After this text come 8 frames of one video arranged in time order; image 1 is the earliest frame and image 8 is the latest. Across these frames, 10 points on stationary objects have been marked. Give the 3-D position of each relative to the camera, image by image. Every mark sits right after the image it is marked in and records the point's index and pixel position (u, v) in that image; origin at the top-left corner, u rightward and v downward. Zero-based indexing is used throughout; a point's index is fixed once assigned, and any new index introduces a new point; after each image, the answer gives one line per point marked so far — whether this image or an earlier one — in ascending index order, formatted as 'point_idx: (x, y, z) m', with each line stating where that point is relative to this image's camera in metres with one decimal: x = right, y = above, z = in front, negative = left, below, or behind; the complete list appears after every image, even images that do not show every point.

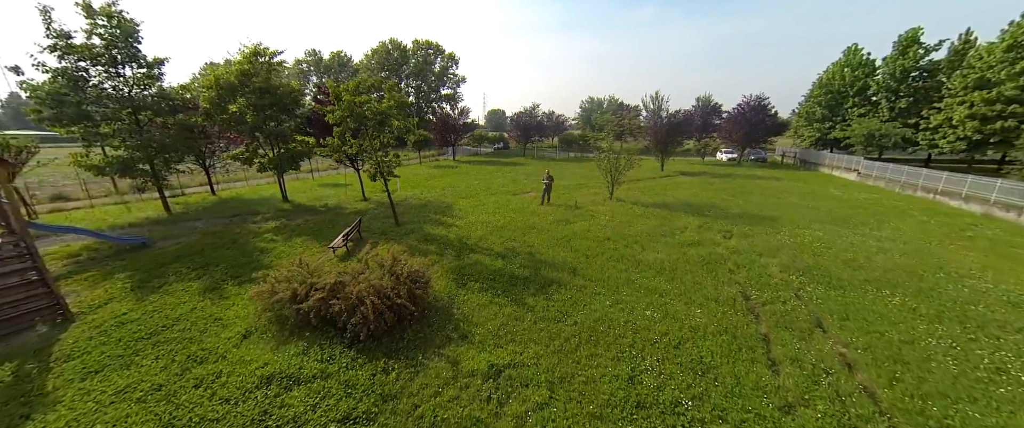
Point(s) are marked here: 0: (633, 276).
0: (+2.7, -1.4, +7.4) m
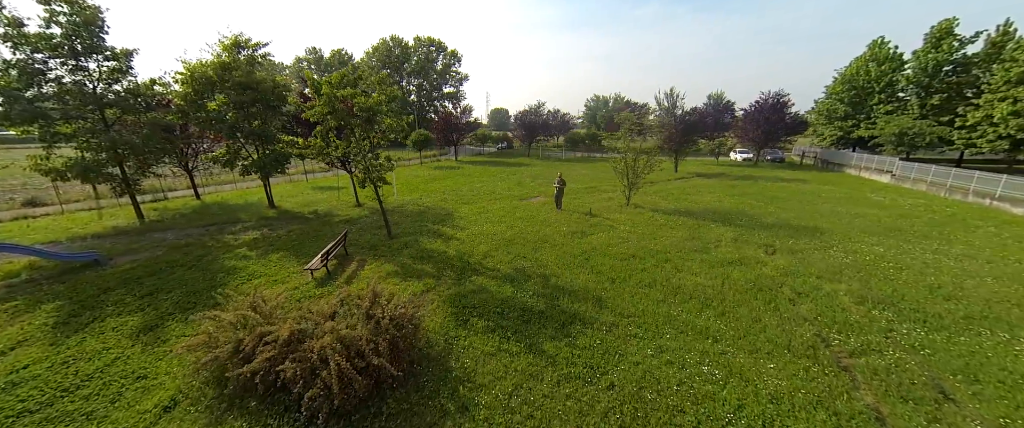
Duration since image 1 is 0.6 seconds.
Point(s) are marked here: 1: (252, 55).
0: (+2.9, -1.7, +6.0) m
1: (-10.4, +6.3, +13.2) m
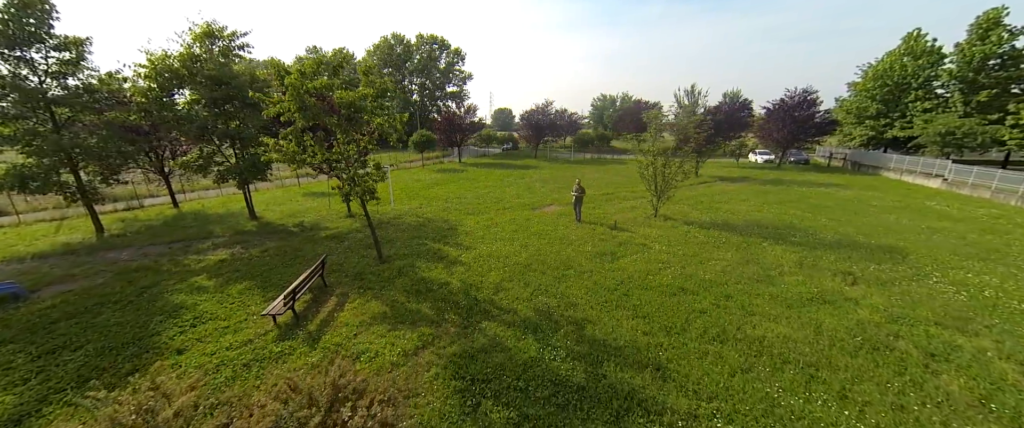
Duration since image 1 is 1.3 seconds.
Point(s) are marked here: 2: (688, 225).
0: (+3.3, -2.2, +4.2) m
1: (-10.0, +5.9, +11.6) m
2: (+6.1, -0.4, +11.5) m
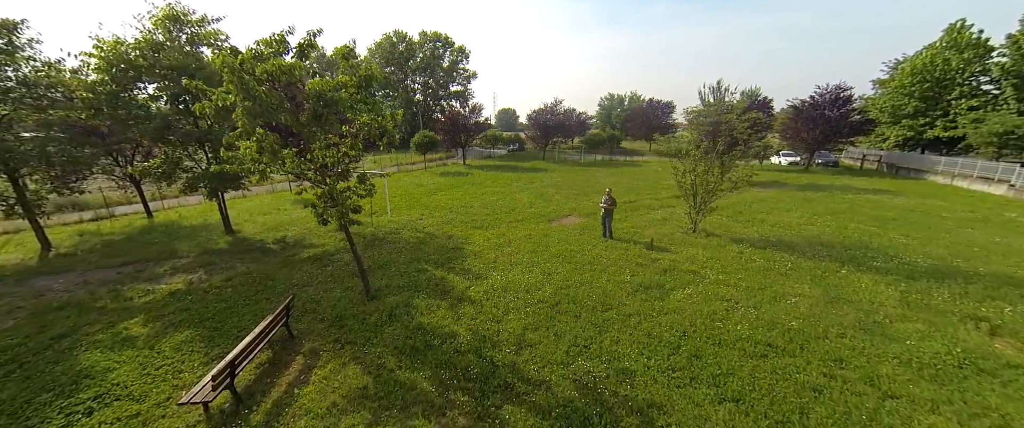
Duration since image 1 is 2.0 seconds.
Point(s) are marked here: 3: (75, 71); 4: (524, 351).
0: (+3.7, -2.7, +2.4) m
1: (-9.5, +5.4, +9.9) m
2: (+6.6, -0.9, +9.6) m
3: (-12.1, +3.9, +9.2) m
4: (+0.2, -2.0, +5.0) m
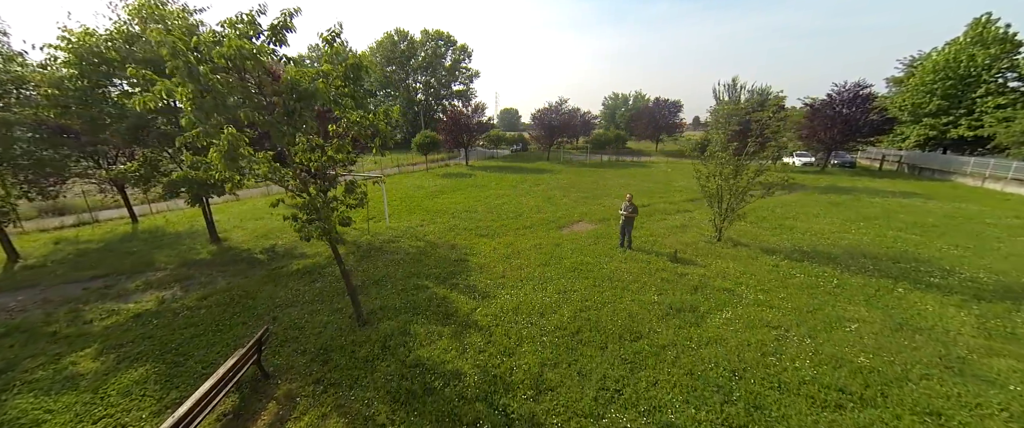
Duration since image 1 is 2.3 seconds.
0: (+3.9, -2.9, +1.5) m
1: (-9.3, +5.2, +9.1) m
2: (+6.8, -1.1, +8.7) m
3: (-11.9, +3.7, +8.3) m
4: (+0.4, -2.3, +4.1) m
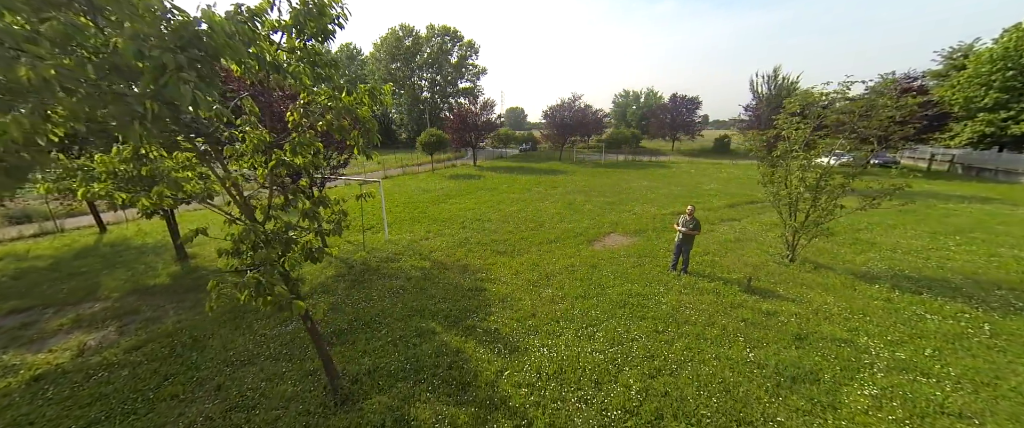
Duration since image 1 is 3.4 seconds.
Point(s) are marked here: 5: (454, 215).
0: (+4.4, -3.2, -0.4) m
1: (-8.7, +4.9, +7.4) m
2: (+7.4, -1.4, +6.8) m
3: (-11.3, +3.4, +6.7) m
4: (+0.9, -2.6, +2.3) m
5: (-2.3, 0.0, +13.0) m
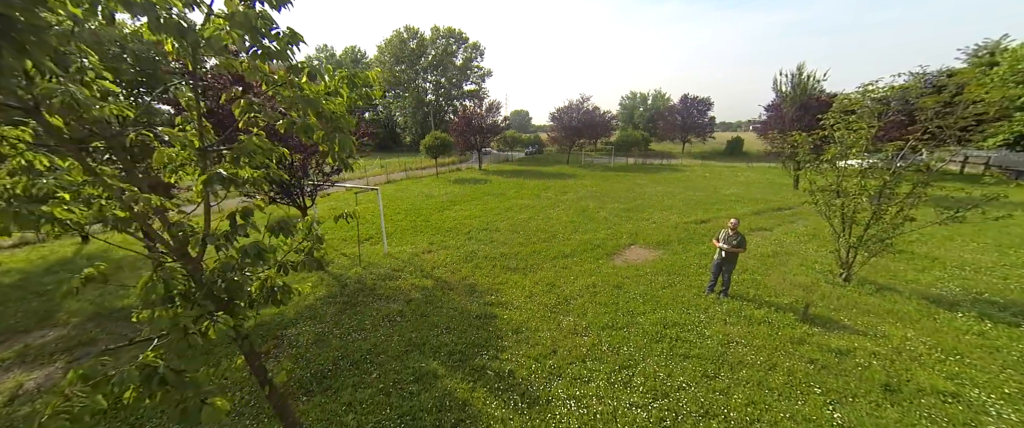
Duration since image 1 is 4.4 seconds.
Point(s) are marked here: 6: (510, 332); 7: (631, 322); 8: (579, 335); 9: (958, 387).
0: (+4.5, -3.4, -1.4) m
1: (-8.4, +4.6, +6.6) m
2: (+7.6, -1.7, +5.7) m
3: (-11.0, +3.1, +5.9) m
4: (+1.1, -2.8, +1.3) m
5: (-2.0, -0.3, +12.1) m
6: (0.0, -1.9, +5.4) m
7: (+2.0, -1.8, +5.6) m
8: (+1.1, -1.9, +5.3) m
9: (+5.5, -2.1, +4.0) m
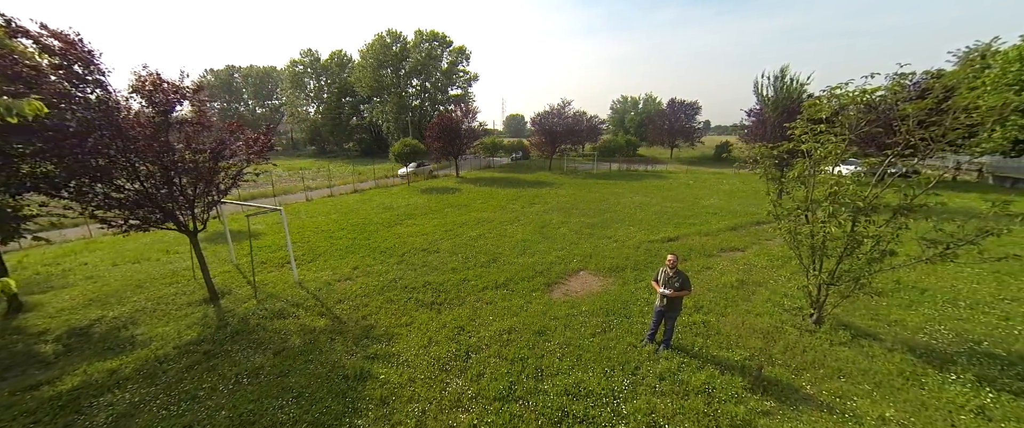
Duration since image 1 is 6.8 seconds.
0: (+2.8, -3.8, -2.6) m
1: (-10.1, +4.1, +5.4) m
2: (+5.9, -2.2, +4.5) m
3: (-12.8, +2.6, +4.7) m
4: (-0.6, -3.3, +0.1) m
5: (-3.7, -0.9, +10.8) m
6: (-1.8, -2.3, +4.2) m
7: (+0.3, -2.3, +4.3) m
8: (-0.7, -2.3, +4.1) m
9: (+3.8, -2.6, +2.8) m
